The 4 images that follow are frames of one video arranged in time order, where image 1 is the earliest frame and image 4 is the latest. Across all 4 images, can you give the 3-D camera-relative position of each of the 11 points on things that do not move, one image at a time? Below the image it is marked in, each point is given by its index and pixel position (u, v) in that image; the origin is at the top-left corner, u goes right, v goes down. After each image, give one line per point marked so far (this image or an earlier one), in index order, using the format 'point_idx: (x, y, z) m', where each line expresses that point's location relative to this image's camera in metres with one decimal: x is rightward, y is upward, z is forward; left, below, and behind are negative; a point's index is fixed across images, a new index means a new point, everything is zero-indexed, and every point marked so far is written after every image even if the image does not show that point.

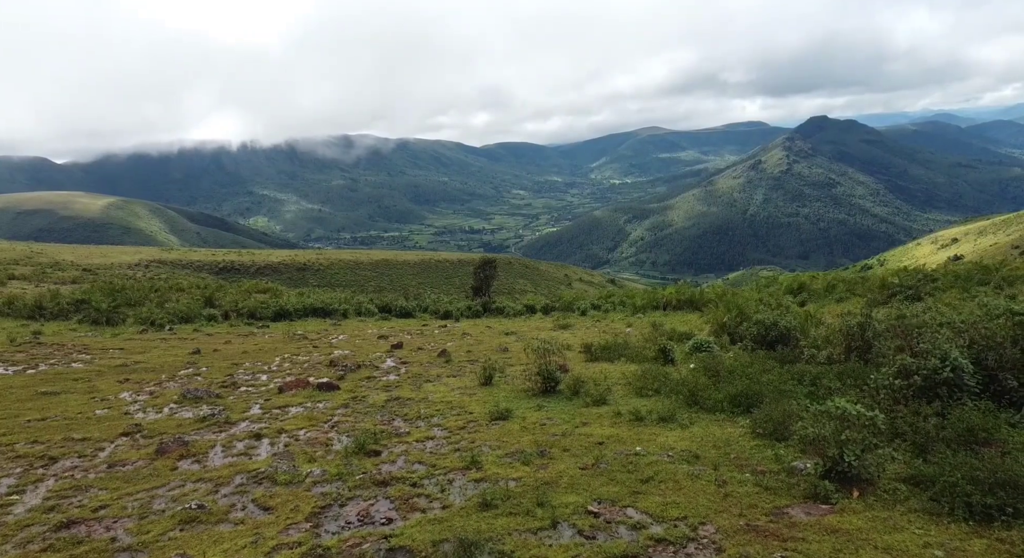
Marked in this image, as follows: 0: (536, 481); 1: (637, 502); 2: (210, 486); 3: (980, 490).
0: (+0.4, -3.9, +11.8) m
1: (+2.2, -3.9, +10.7) m
2: (-6.2, -4.2, +12.8) m
3: (+7.1, -3.2, +9.4) m
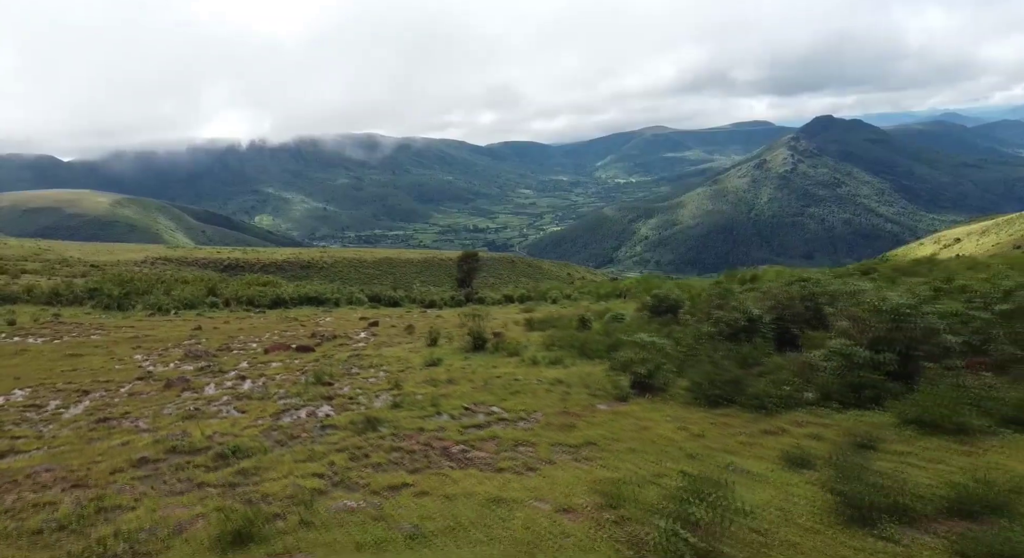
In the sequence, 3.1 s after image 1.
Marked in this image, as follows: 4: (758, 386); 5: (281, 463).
0: (-2.1, -3.1, +16.5) m
1: (-0.3, -3.1, +15.5) m
2: (-8.7, -3.4, +17.6) m
3: (+4.7, -2.4, +14.1) m
4: (+5.4, -2.3, +13.9) m
5: (-4.3, -3.4, +11.6) m
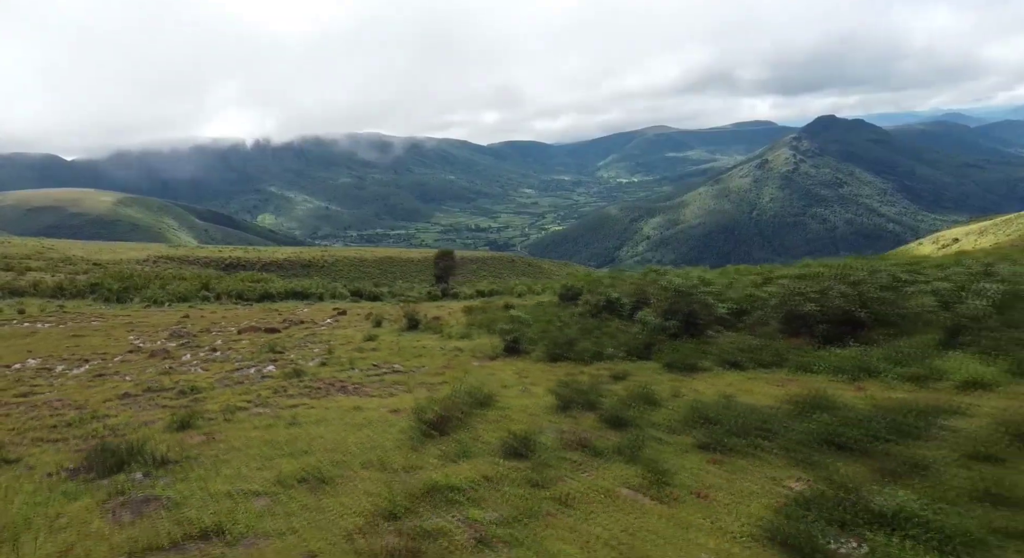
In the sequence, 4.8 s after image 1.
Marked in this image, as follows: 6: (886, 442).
0: (-5.3, -2.7, +21.4) m
1: (-3.6, -2.7, +20.3) m
2: (-12.0, -3.0, +22.5) m
3: (+1.4, -2.1, +18.9) m
4: (+2.2, -2.0, +18.7) m
5: (-7.6, -3.0, +16.4) m
6: (+5.7, -2.6, +9.9) m
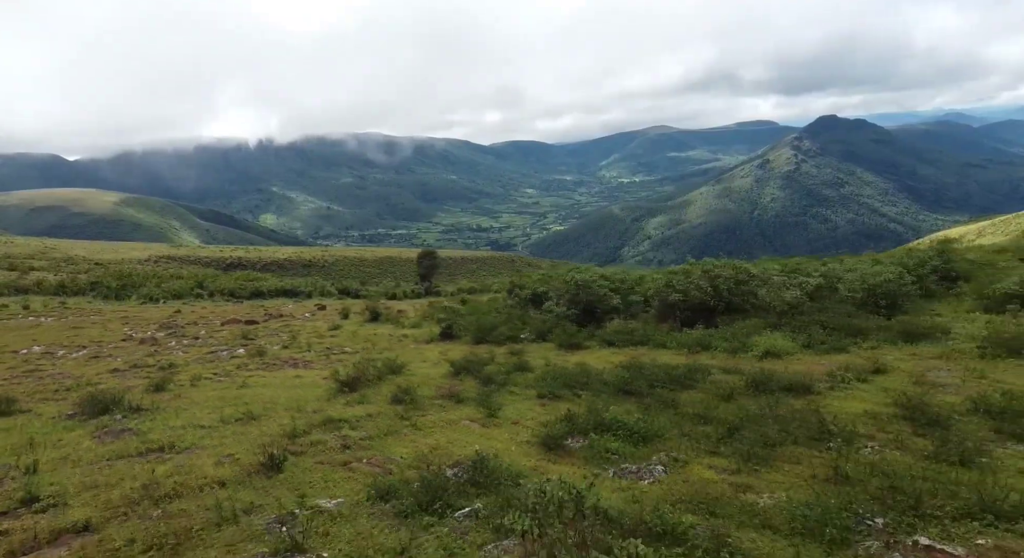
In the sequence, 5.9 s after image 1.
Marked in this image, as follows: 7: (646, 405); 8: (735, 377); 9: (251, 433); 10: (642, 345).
0: (-7.8, -2.5, +24.9) m
1: (-6.1, -2.5, +23.8) m
2: (-14.4, -2.9, +26.0) m
3: (-1.1, -1.9, +22.4) m
4: (-0.3, -1.8, +22.2) m
5: (-10.1, -2.8, +19.9) m
6: (+3.2, -2.4, +13.4) m
7: (+2.8, -2.6, +12.8) m
8: (+5.0, -2.2, +14.0) m
9: (-5.0, -3.0, +12.1) m
10: (+3.8, -1.9, +18.3) m
